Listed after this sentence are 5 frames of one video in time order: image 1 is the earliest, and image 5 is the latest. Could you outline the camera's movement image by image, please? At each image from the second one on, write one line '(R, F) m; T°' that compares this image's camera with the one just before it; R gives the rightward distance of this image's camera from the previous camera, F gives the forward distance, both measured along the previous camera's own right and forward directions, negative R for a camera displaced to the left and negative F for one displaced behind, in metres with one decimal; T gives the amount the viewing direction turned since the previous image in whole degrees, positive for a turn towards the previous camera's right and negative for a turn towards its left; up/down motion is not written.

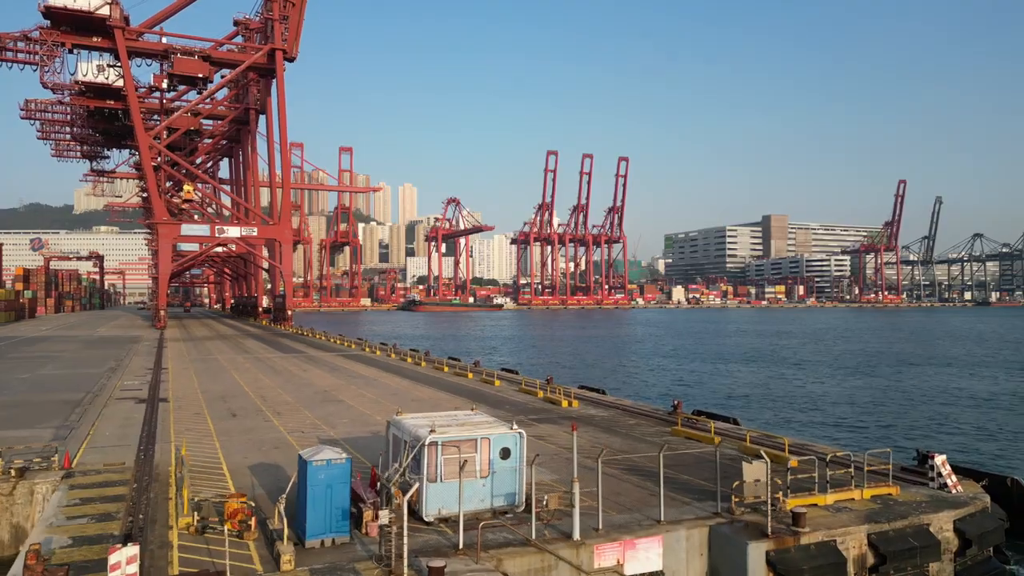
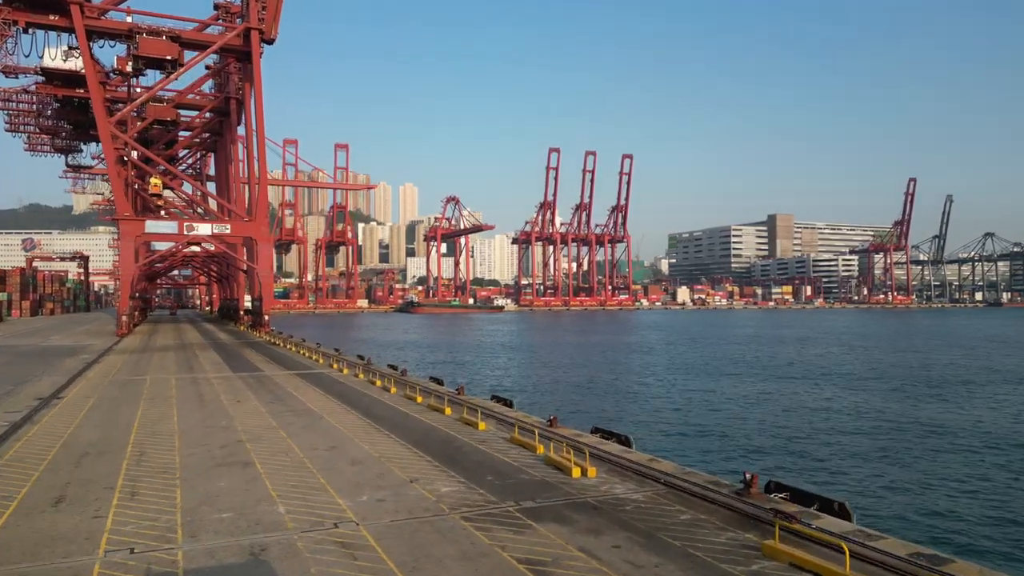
(+0.2, +4.0) m; 0°
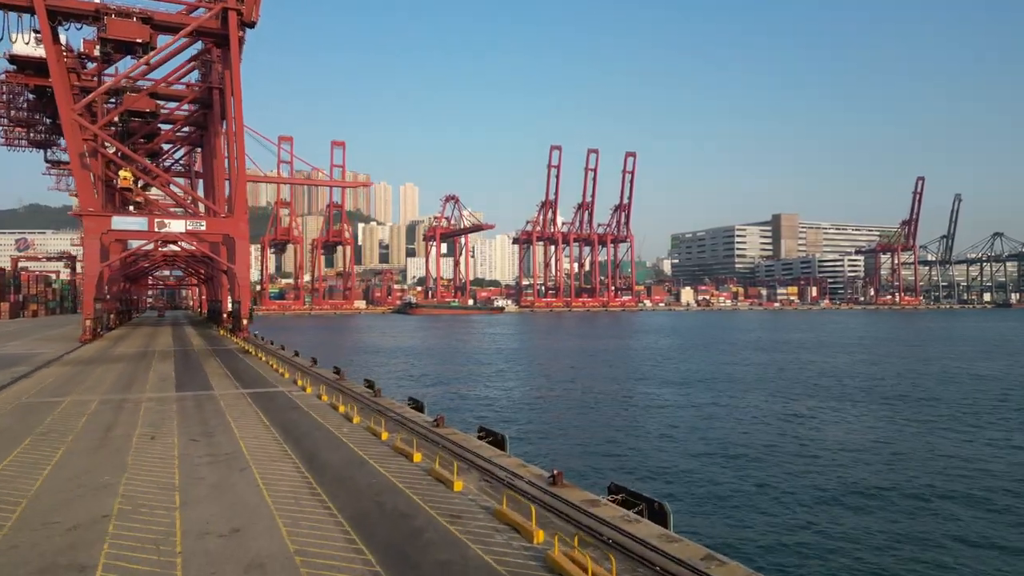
(+0.2, +3.1) m; 0°
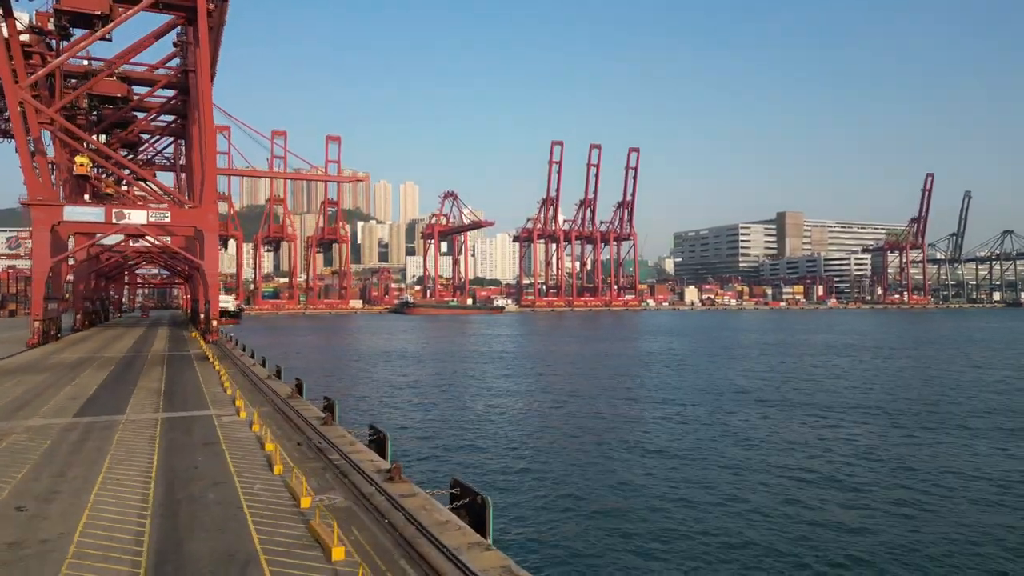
(+0.2, +3.6) m; 0°
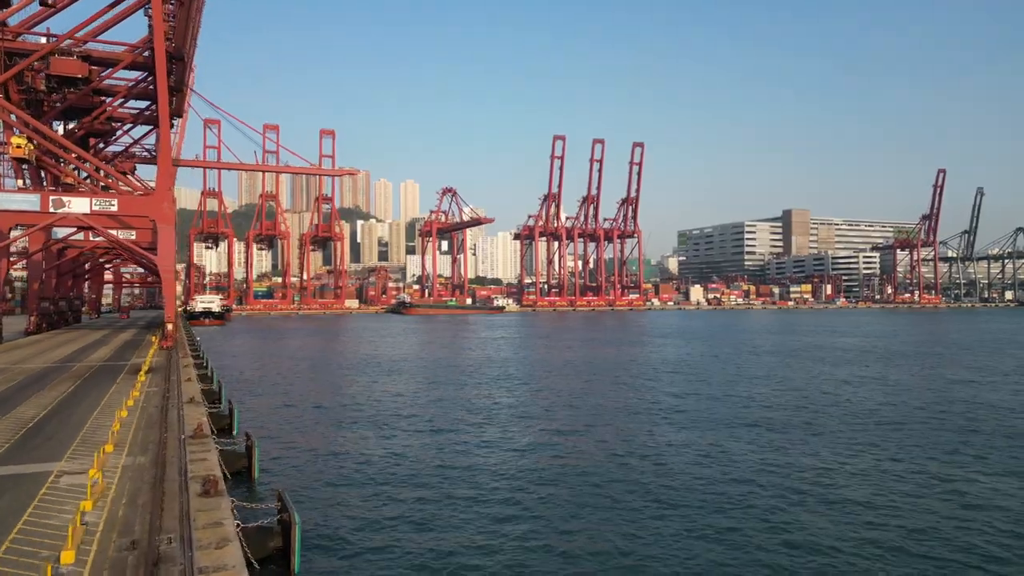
(+0.2, +4.2) m; 0°
